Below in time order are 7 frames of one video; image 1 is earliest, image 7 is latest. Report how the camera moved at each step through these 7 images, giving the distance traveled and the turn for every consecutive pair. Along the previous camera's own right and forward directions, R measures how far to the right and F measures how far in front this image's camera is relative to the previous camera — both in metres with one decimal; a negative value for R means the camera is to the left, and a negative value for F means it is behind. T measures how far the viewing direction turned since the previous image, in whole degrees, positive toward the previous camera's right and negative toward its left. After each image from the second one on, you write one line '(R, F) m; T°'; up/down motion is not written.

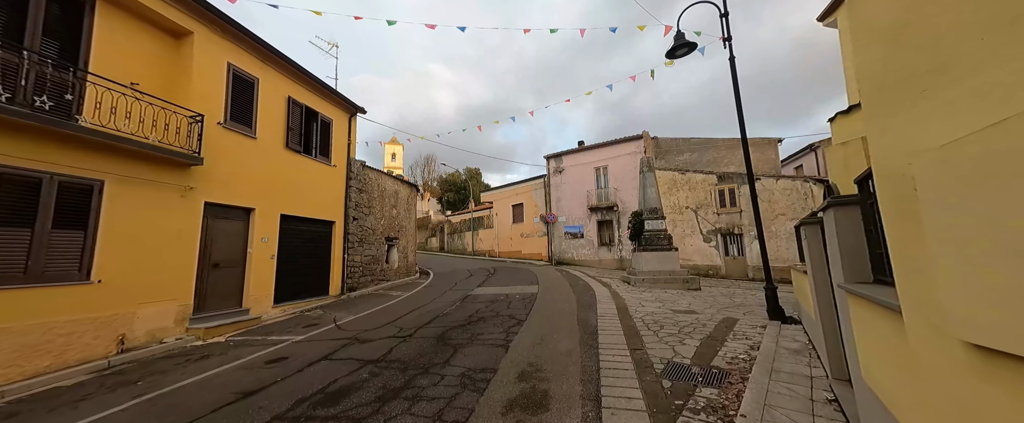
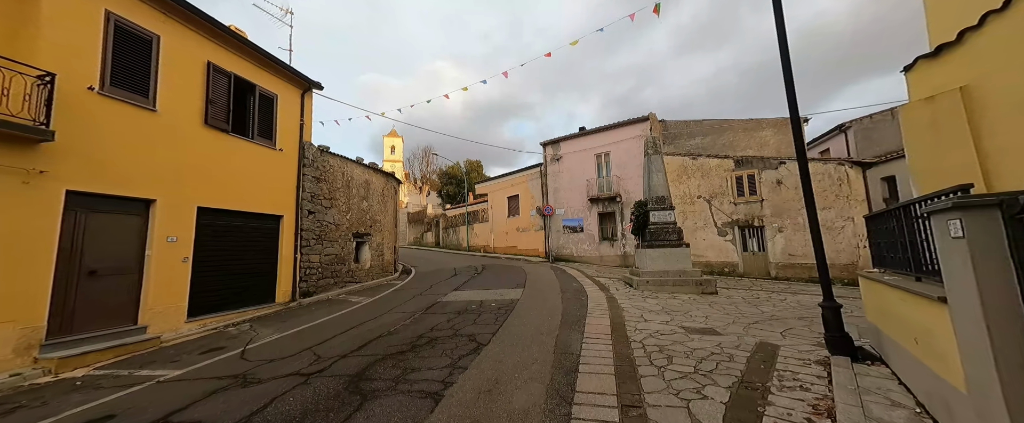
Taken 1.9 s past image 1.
(+0.7, +1.6) m; -1°
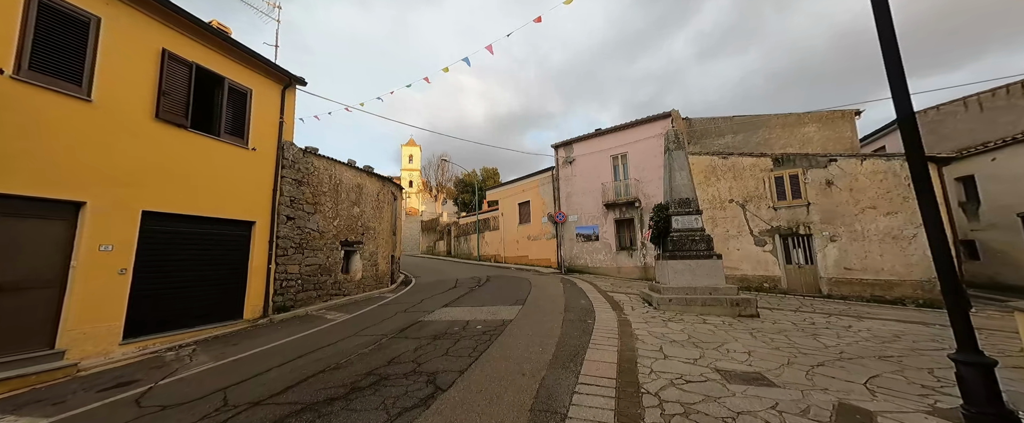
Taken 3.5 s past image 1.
(+0.6, +1.2) m; -4°
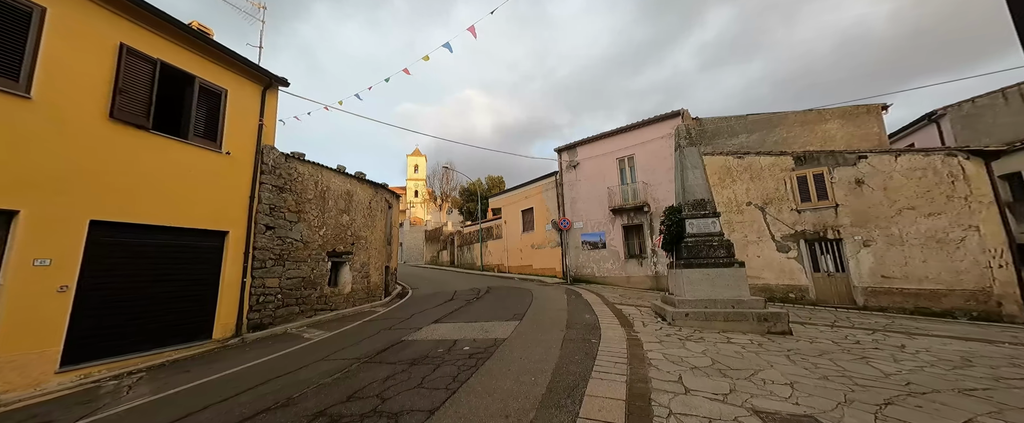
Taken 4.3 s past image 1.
(+0.3, +0.7) m; -1°
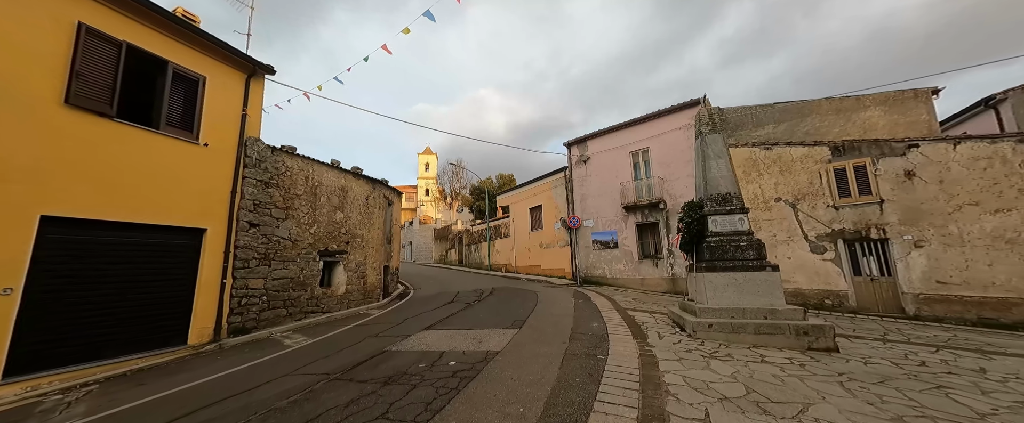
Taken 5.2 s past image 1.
(+0.3, +0.7) m; -2°
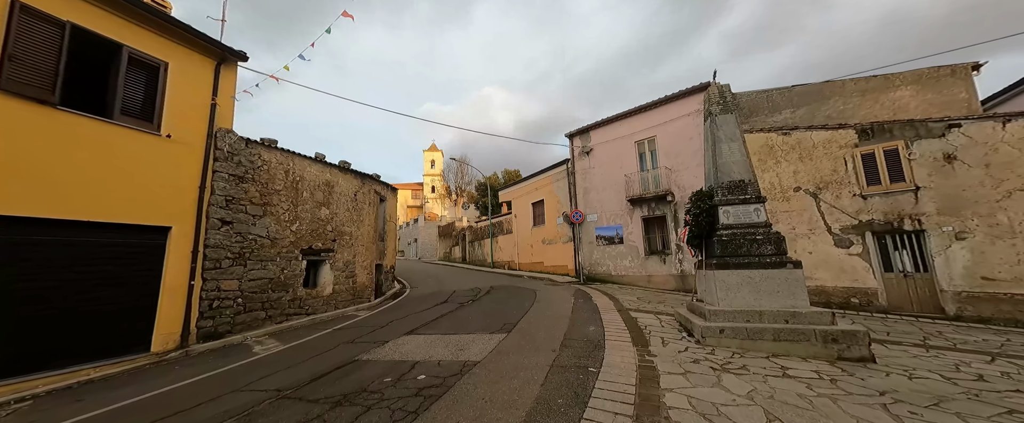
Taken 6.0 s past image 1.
(+0.4, +0.6) m; -2°
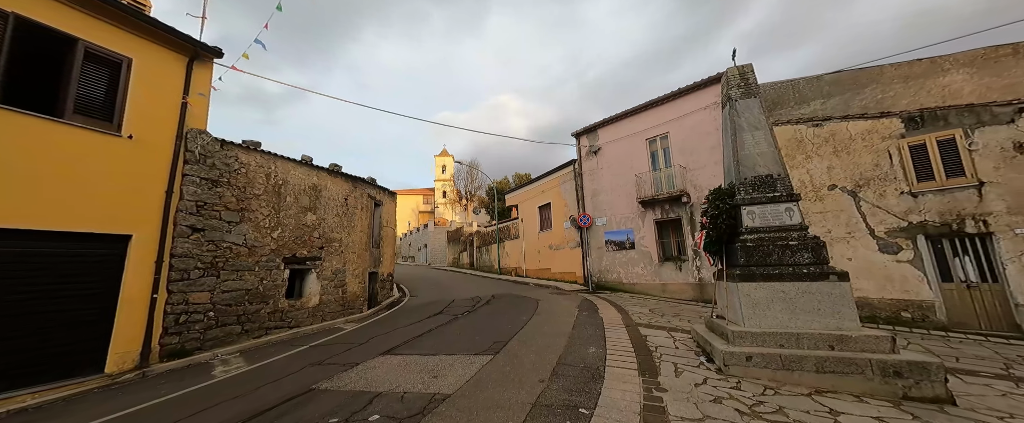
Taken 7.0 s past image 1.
(+0.4, +0.8) m; -2°
